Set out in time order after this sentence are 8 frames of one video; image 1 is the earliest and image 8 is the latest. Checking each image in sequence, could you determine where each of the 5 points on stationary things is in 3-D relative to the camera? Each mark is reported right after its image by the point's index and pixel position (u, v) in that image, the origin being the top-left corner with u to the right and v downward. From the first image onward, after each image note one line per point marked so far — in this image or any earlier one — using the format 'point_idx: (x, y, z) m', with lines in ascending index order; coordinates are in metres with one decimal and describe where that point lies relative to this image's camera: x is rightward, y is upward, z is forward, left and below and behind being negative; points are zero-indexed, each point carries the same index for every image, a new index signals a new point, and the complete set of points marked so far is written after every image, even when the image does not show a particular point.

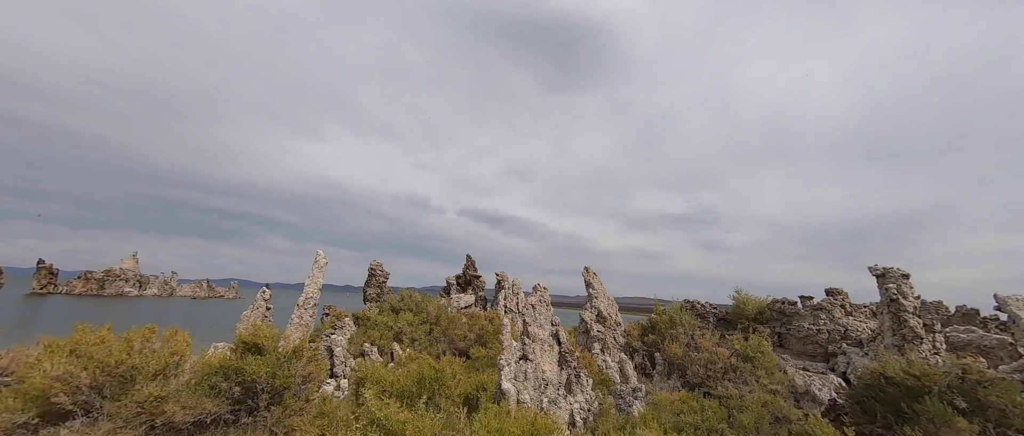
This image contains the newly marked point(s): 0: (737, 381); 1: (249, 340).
0: (+9.6, -7.1, +15.4) m
1: (-10.2, -4.7, +14.0) m
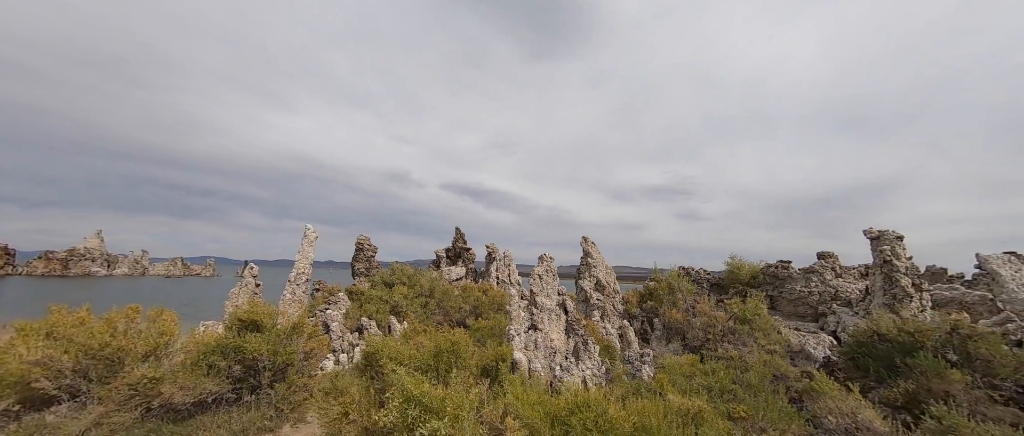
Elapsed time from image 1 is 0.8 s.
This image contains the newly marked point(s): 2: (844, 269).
0: (+9.9, -5.6, +15.9) m
1: (-9.9, -3.7, +13.4) m
2: (+17.9, -2.7, +19.4) m
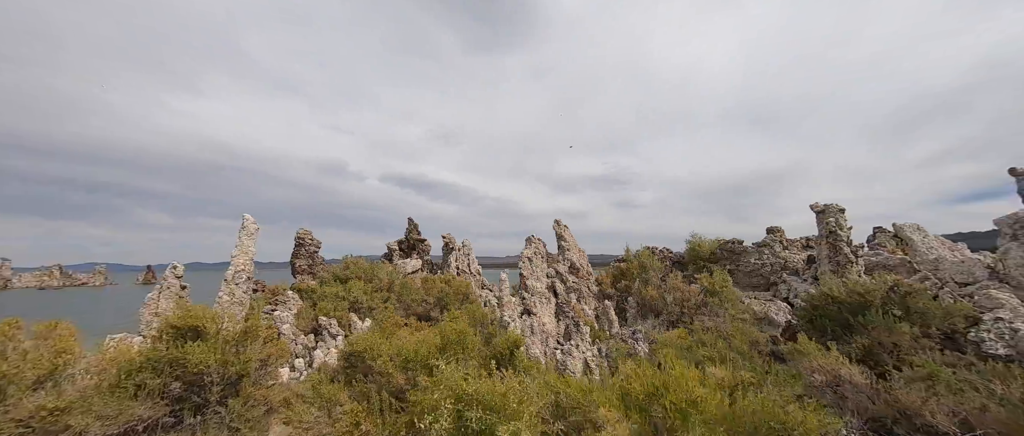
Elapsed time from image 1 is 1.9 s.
0: (+9.1, -4.5, +16.6) m
1: (-10.0, -3.2, +11.0) m
2: (+16.4, -1.4, +21.3) m
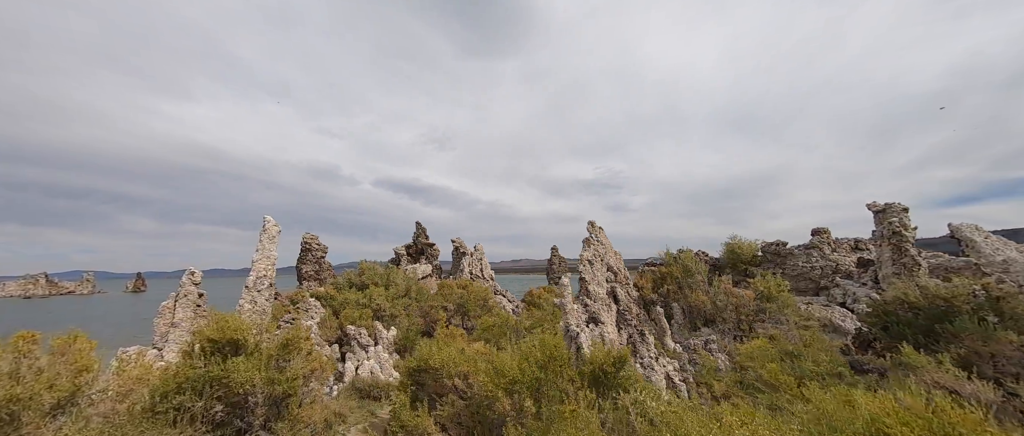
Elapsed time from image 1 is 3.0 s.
0: (+11.2, -4.5, +15.6) m
1: (-7.9, -3.2, +9.7) m
2: (+18.4, -1.4, +20.4) m
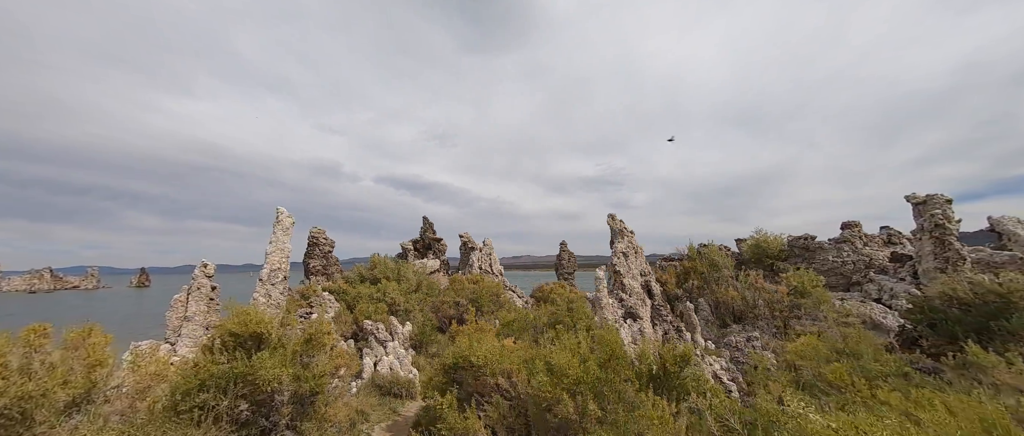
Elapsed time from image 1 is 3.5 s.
0: (+12.2, -4.2, +14.9) m
1: (-6.8, -2.8, +9.1) m
2: (+19.5, -1.0, +19.7) m
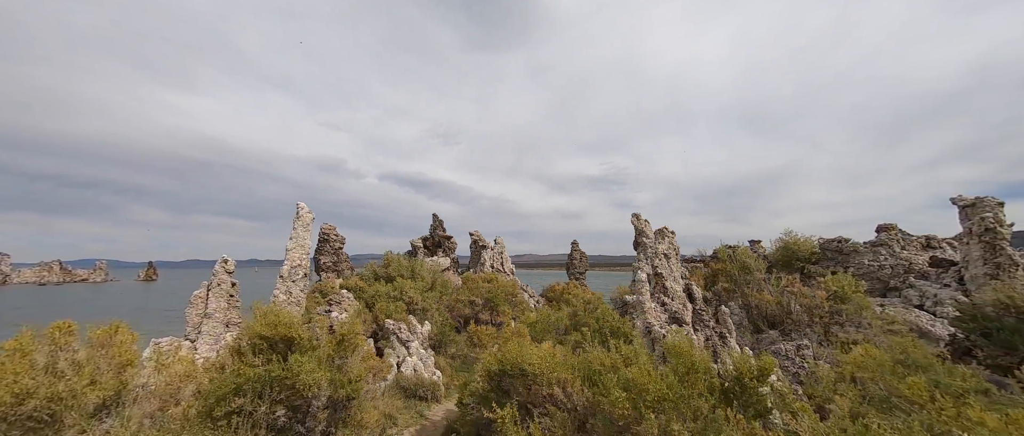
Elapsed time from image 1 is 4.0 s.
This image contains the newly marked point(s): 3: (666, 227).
0: (+13.4, -4.2, +14.3) m
1: (-5.7, -2.7, +8.6) m
2: (+20.8, -1.2, +19.0) m
3: (+5.5, -0.4, +13.2) m
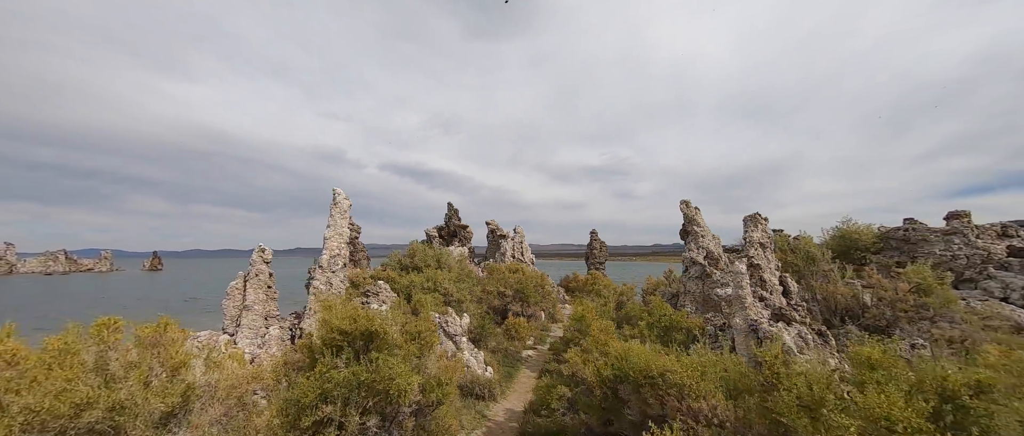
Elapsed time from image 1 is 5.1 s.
0: (+15.7, -3.7, +13.2) m
1: (-3.5, -2.3, +7.6) m
2: (+23.1, -0.5, +17.7) m
3: (+7.7, +0.1, +12.0) m
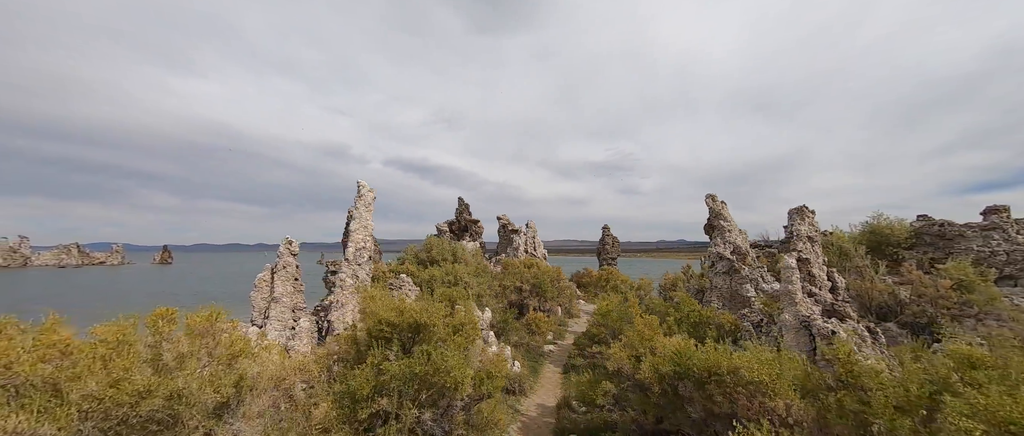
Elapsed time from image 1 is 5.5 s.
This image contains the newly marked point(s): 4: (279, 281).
0: (+16.8, -3.5, +12.7) m
1: (-2.4, -2.1, +7.4) m
2: (+24.3, -0.3, +17.2) m
3: (+8.8, +0.3, +11.6) m
4: (-8.8, -2.3, +13.5) m
